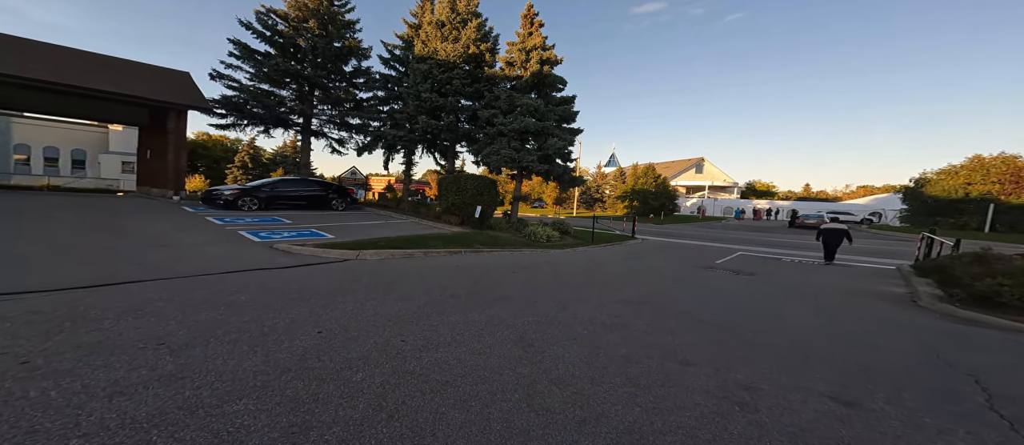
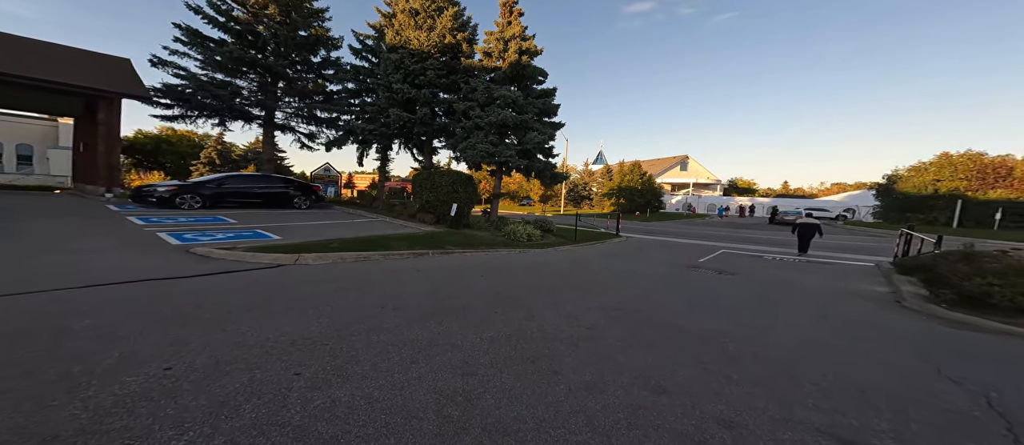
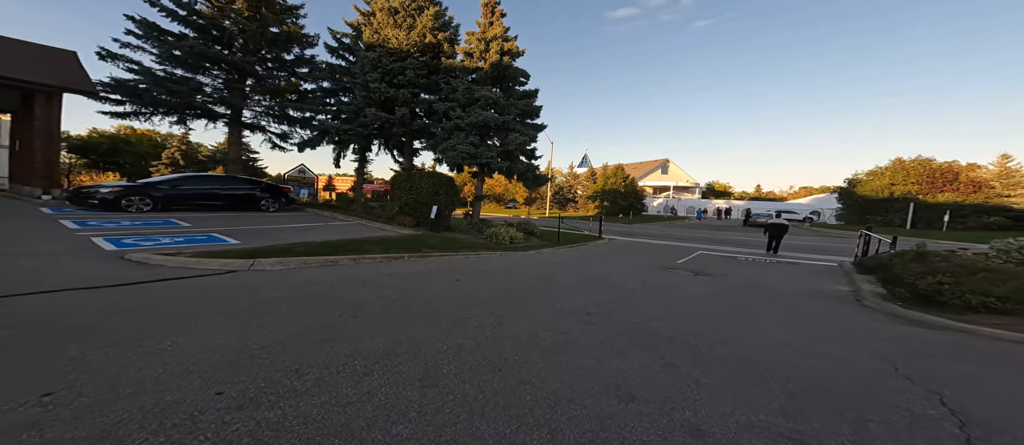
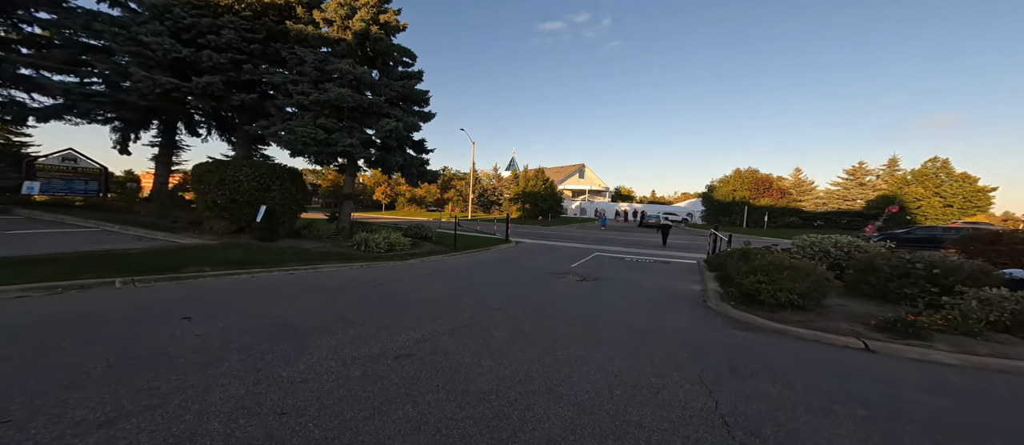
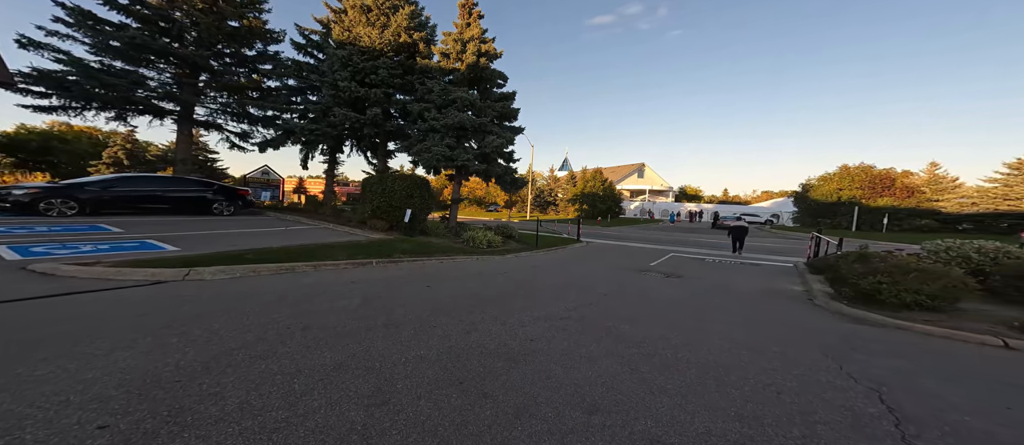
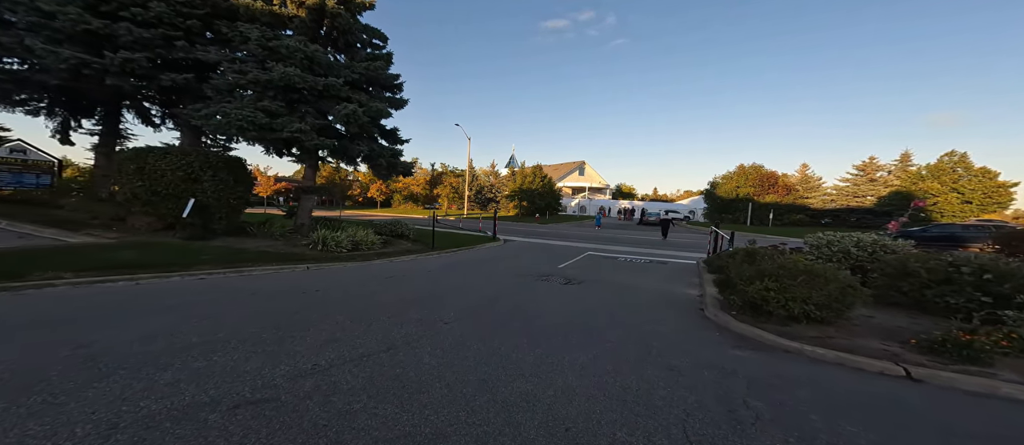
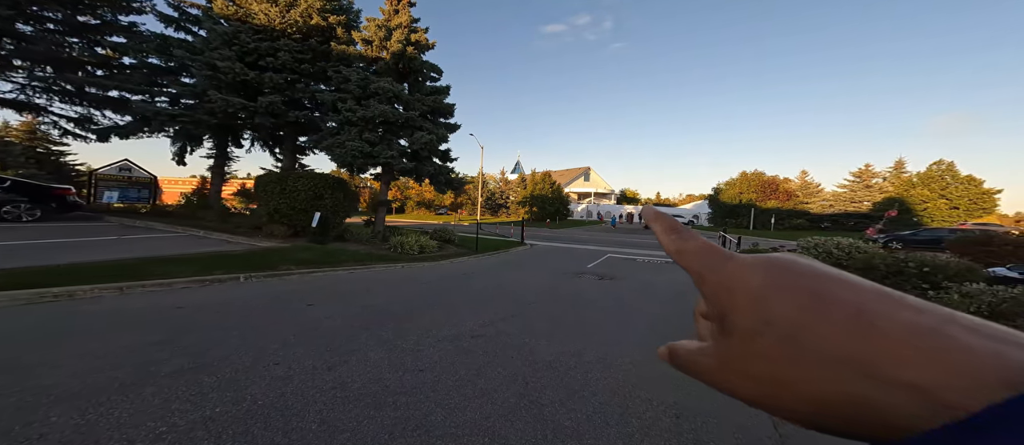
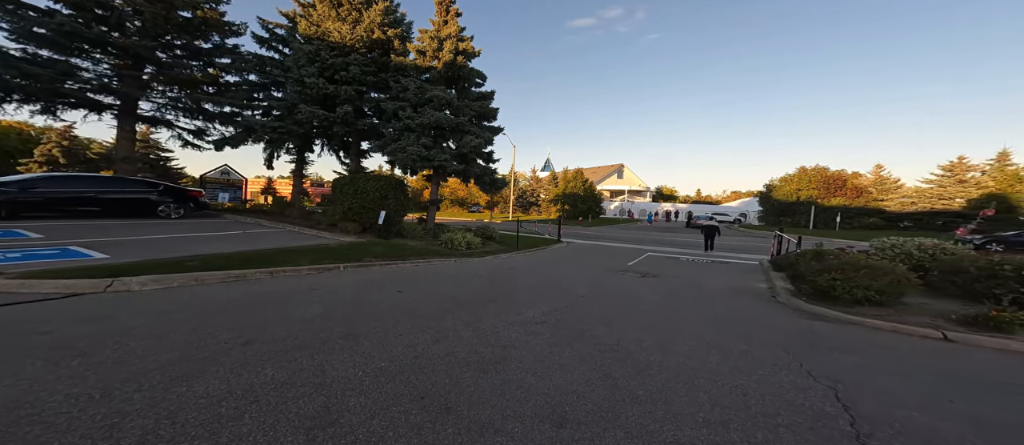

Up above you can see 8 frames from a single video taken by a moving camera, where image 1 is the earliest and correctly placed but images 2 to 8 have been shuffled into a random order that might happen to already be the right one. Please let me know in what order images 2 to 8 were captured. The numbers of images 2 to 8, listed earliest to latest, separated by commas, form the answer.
2, 3, 5, 8, 7, 4, 6
